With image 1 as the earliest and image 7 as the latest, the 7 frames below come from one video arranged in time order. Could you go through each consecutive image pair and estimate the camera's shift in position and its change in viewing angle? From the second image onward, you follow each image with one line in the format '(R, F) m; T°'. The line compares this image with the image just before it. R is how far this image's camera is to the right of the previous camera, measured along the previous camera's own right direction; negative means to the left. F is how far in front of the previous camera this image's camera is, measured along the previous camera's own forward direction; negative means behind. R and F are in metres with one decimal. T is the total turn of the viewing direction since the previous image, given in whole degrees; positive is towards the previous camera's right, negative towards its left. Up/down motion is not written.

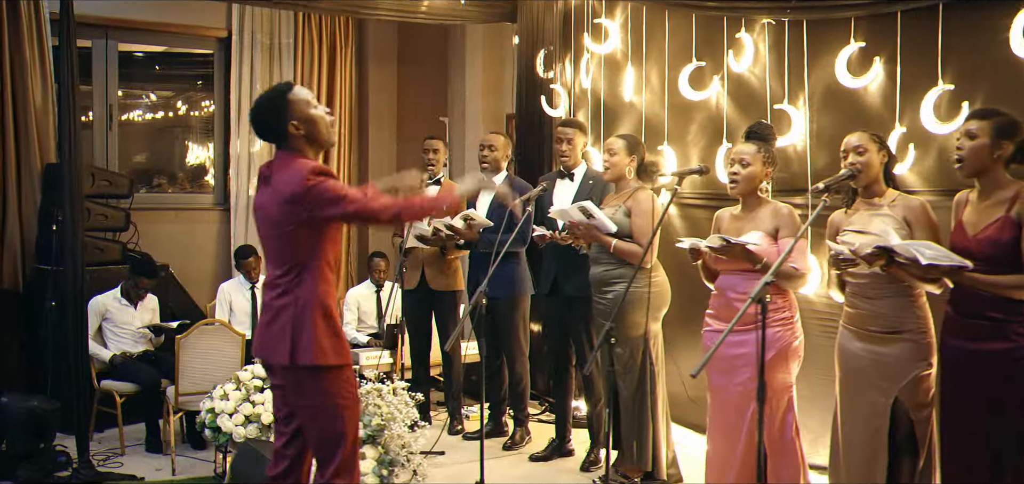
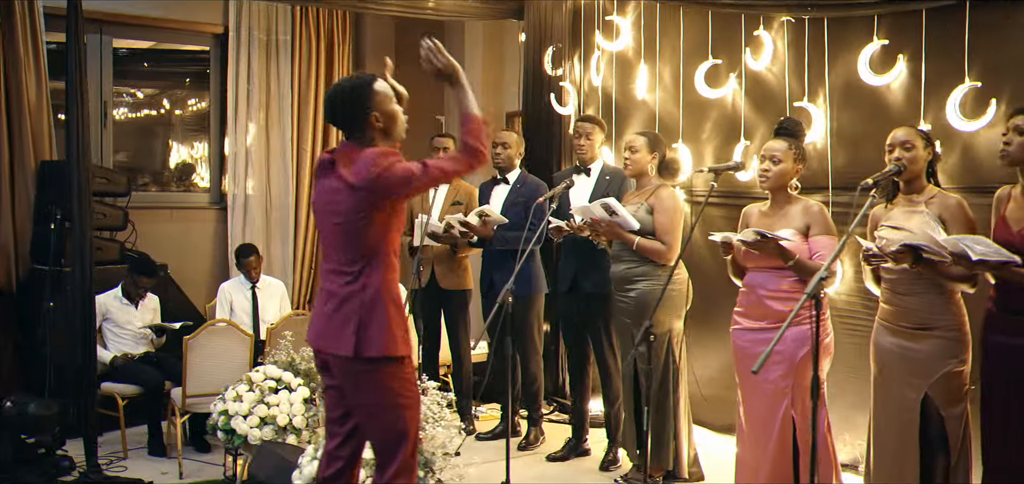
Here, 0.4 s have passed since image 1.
(-0.2, 0.0) m; +2°
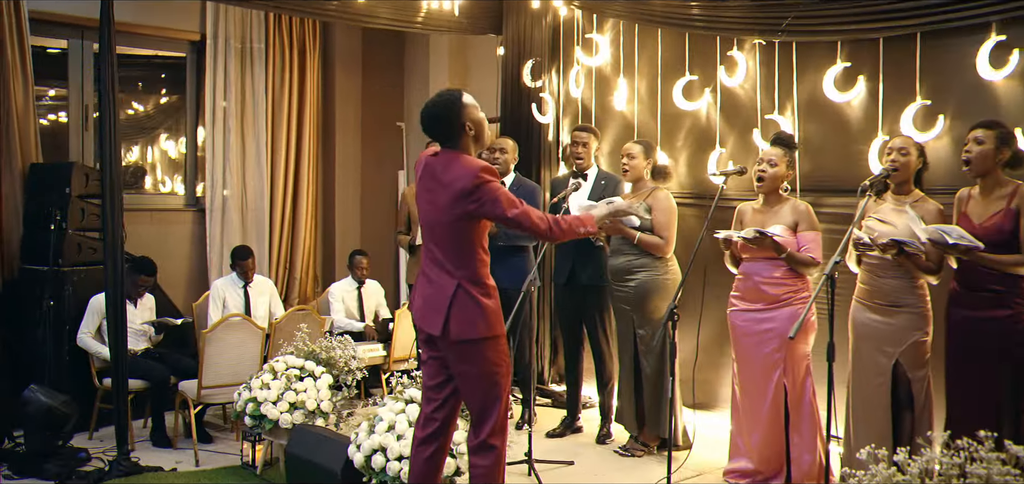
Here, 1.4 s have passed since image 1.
(-0.6, -0.4) m; +7°
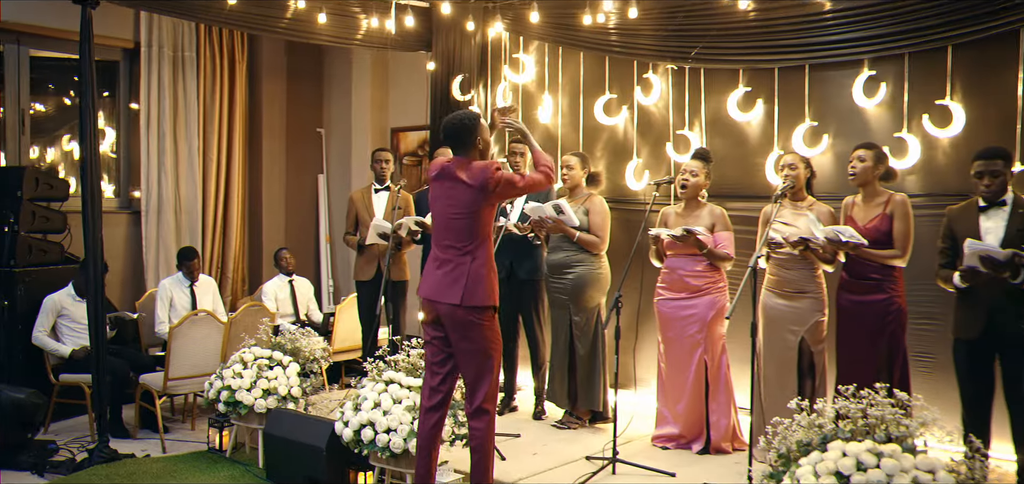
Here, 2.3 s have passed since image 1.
(-0.5, -0.6) m; +8°
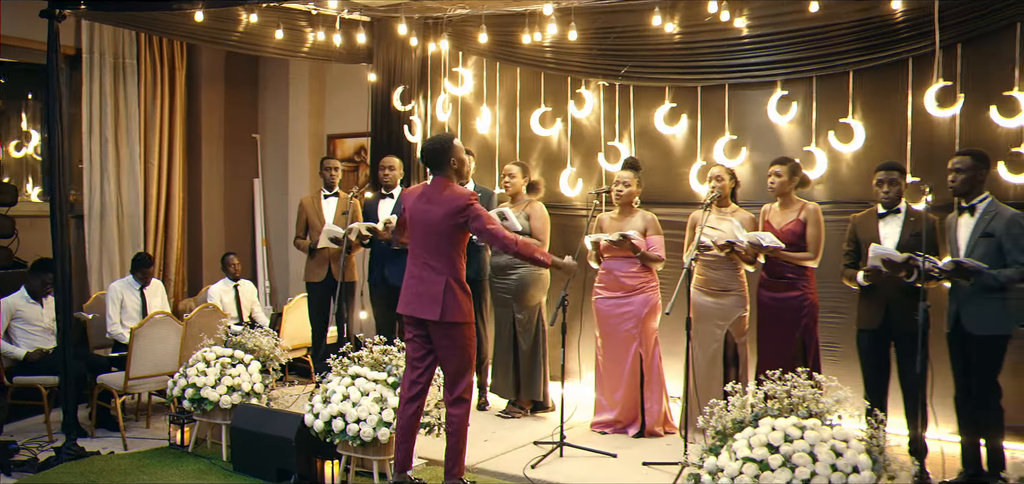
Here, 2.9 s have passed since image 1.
(-0.3, -0.4) m; +6°
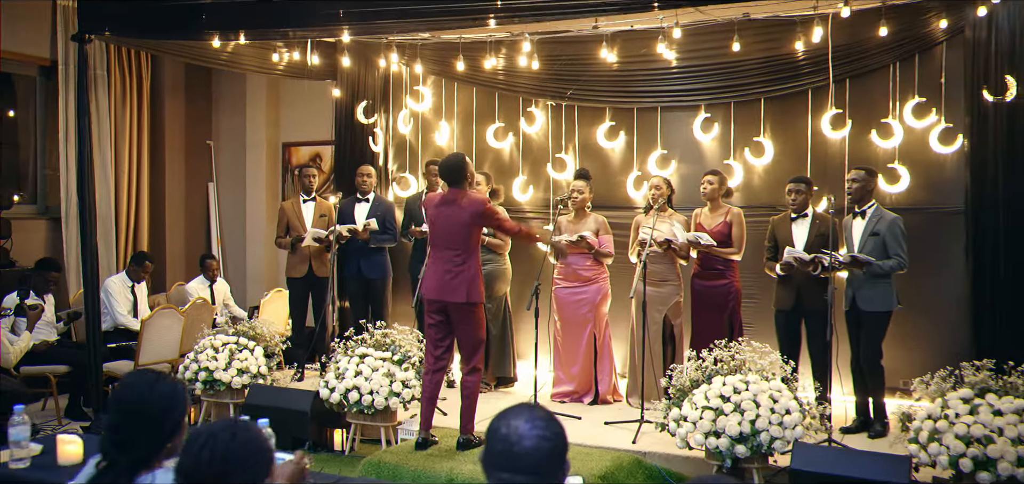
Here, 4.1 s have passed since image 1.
(-0.7, -0.9) m; +8°
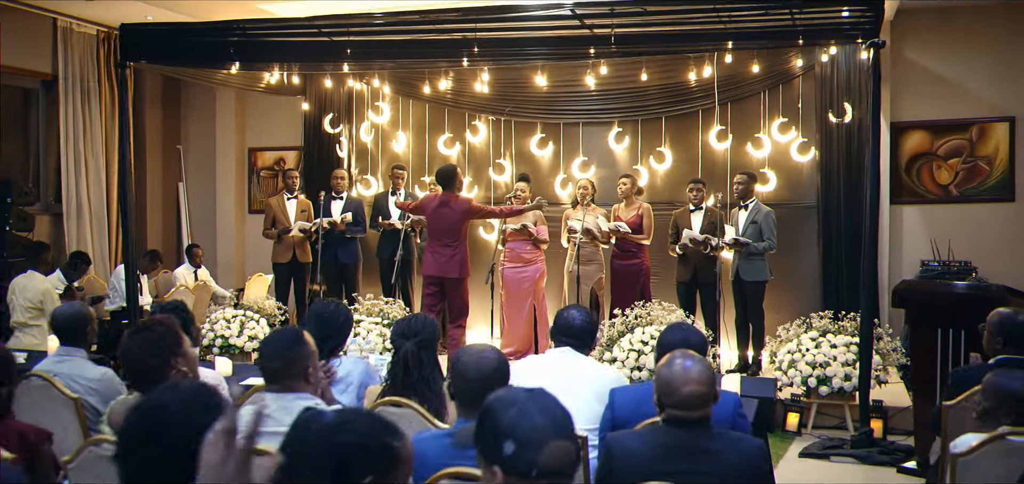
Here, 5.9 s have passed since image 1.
(-0.6, -1.6) m; +7°
